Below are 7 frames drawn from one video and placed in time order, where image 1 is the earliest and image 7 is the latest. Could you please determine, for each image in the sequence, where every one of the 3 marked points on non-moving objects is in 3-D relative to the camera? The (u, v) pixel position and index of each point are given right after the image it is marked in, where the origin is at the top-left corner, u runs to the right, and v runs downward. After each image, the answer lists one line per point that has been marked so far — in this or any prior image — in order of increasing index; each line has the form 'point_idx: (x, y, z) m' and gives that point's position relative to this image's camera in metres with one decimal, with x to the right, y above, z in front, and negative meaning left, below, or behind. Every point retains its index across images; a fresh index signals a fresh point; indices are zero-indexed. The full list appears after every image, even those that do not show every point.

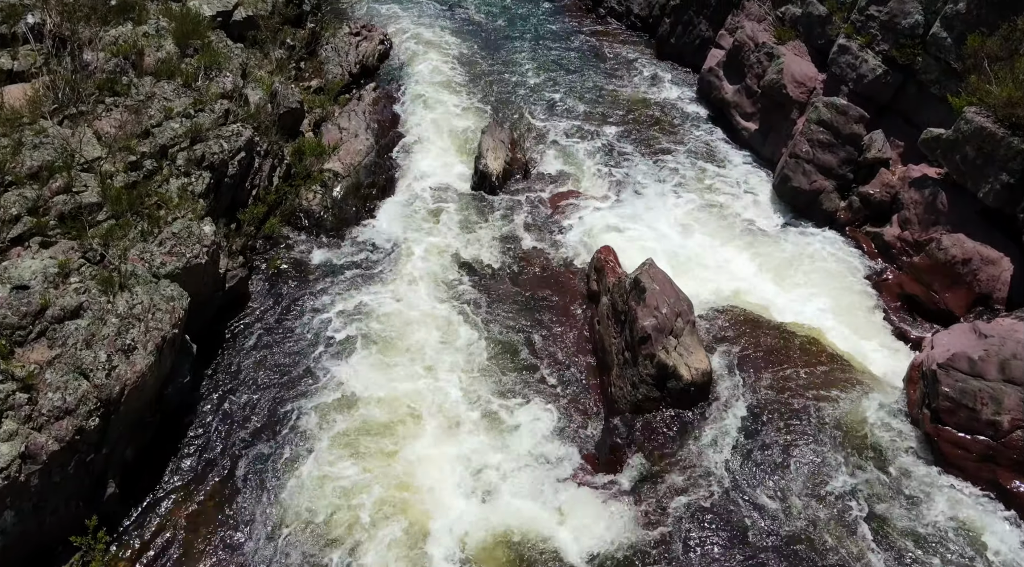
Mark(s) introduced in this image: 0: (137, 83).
0: (-8.8, +4.7, +18.1) m
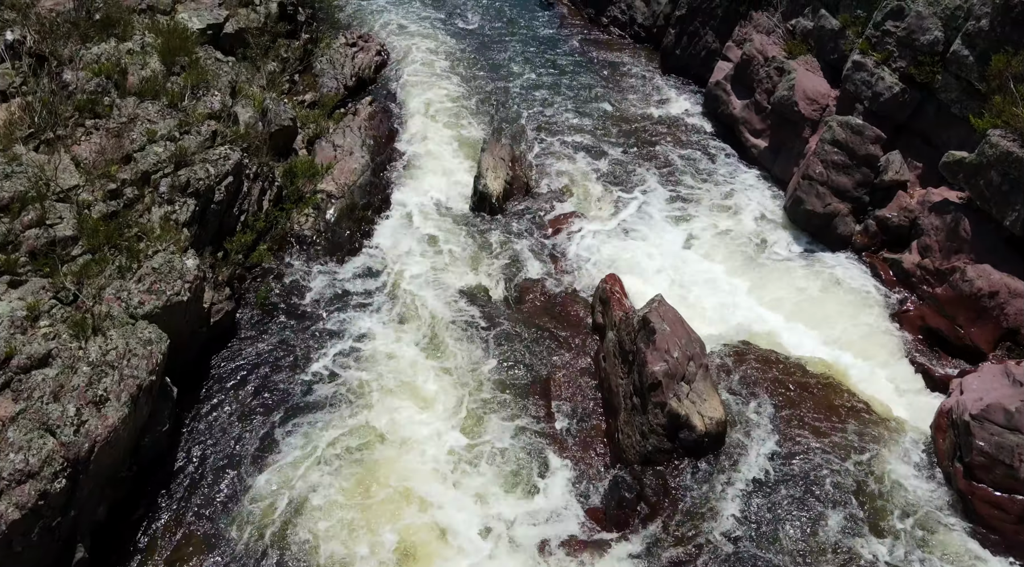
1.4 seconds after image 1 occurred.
0: (-8.8, +4.0, +17.2) m
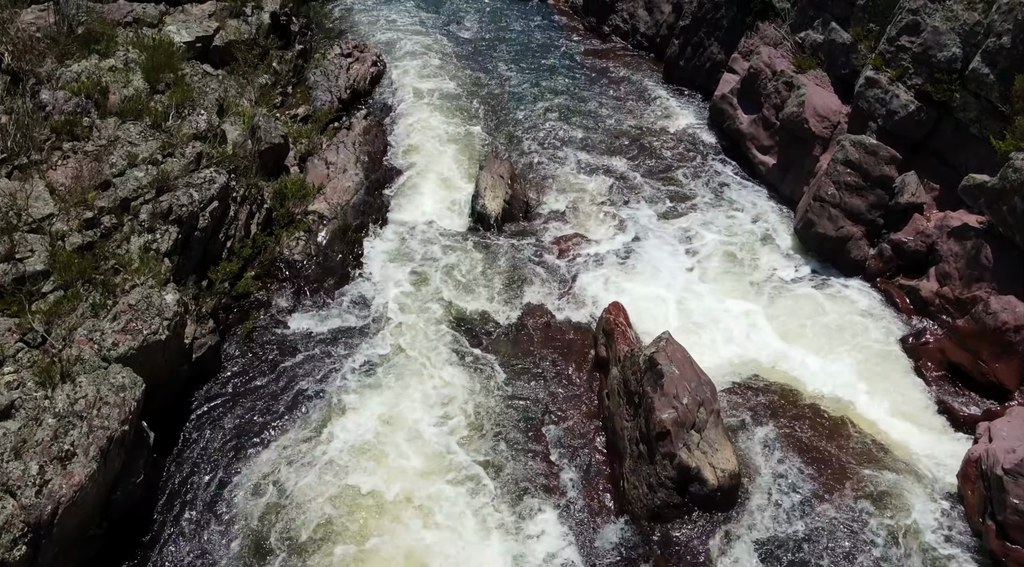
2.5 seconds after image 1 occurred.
0: (-8.8, +3.4, +16.4) m
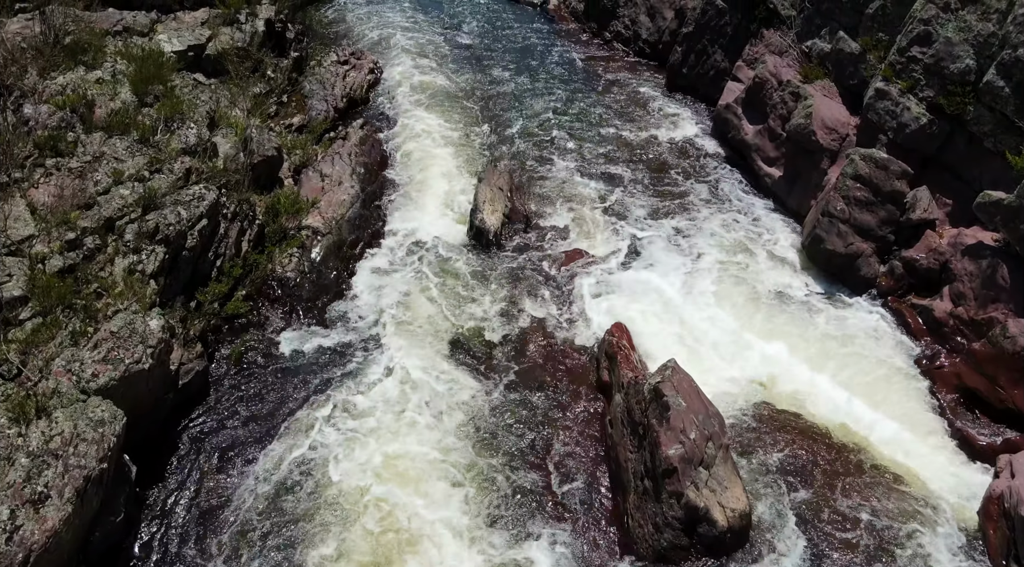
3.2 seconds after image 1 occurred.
0: (-8.8, +3.0, +15.9) m
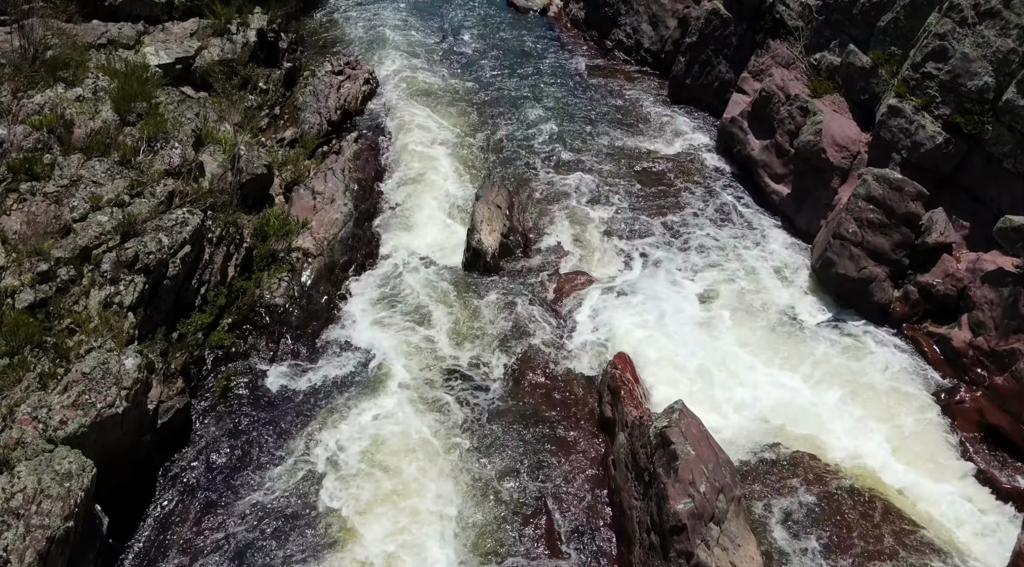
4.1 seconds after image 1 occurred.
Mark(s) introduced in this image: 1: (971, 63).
0: (-8.8, +2.4, +15.1) m
1: (+10.1, +4.8, +16.9) m
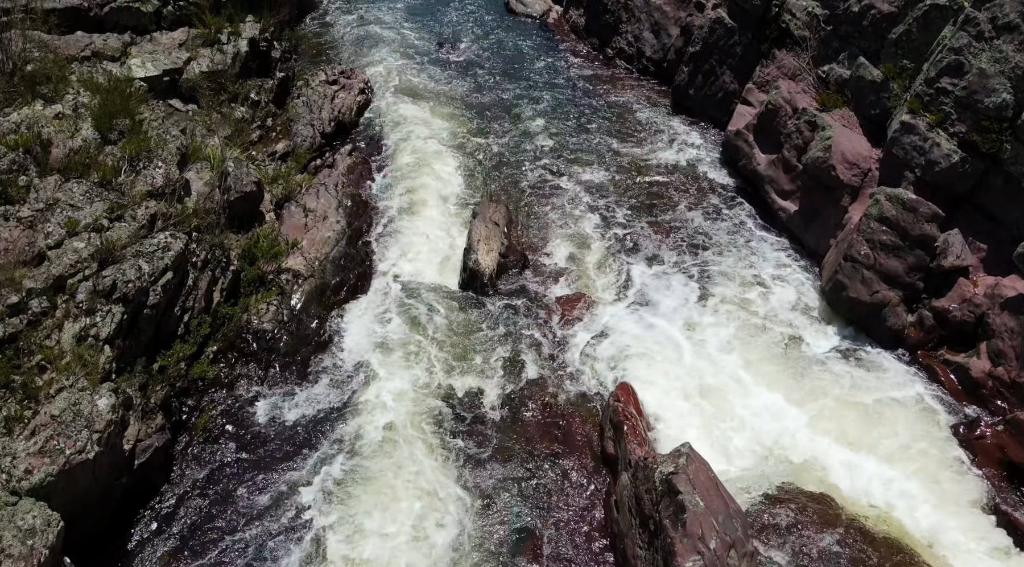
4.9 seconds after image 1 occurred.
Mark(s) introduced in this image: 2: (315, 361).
0: (-8.9, +1.9, +14.5) m
1: (+10.0, +4.3, +16.3) m
2: (-4.0, -1.6, +15.7) m
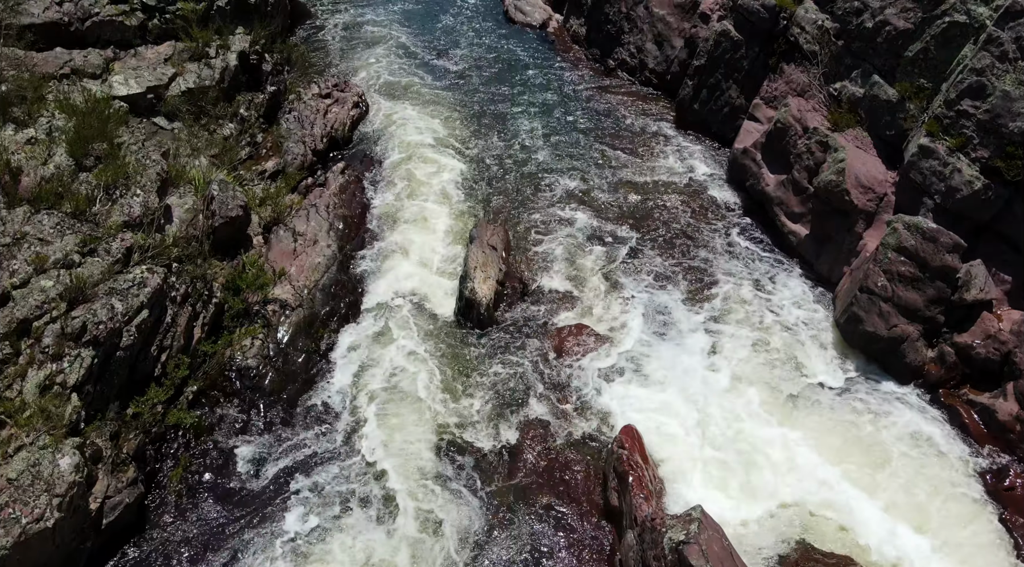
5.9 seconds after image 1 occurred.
0: (-8.9, +1.2, +13.6) m
1: (+10.0, +3.6, +15.4) m
2: (-4.1, -2.3, +14.8) m
